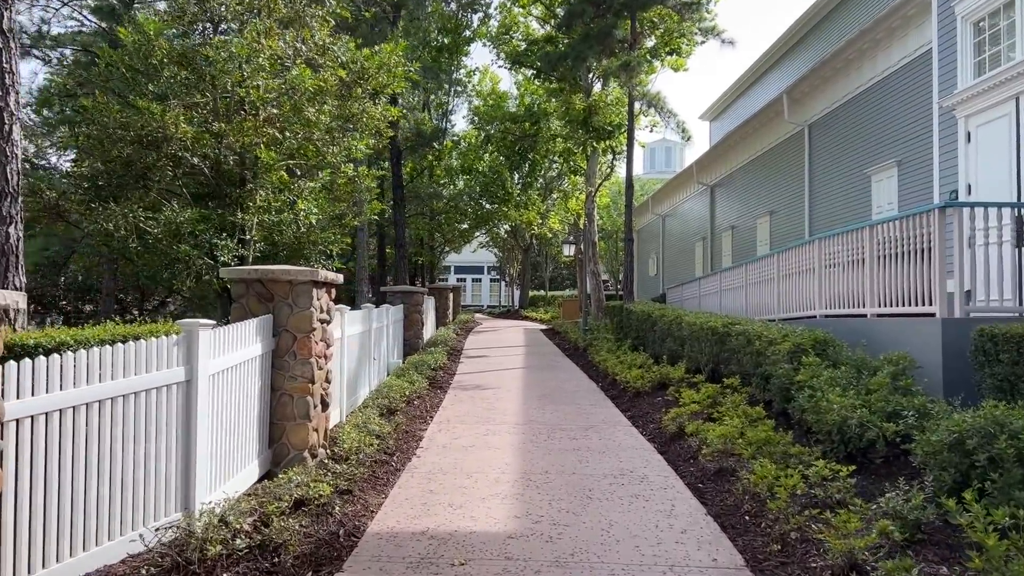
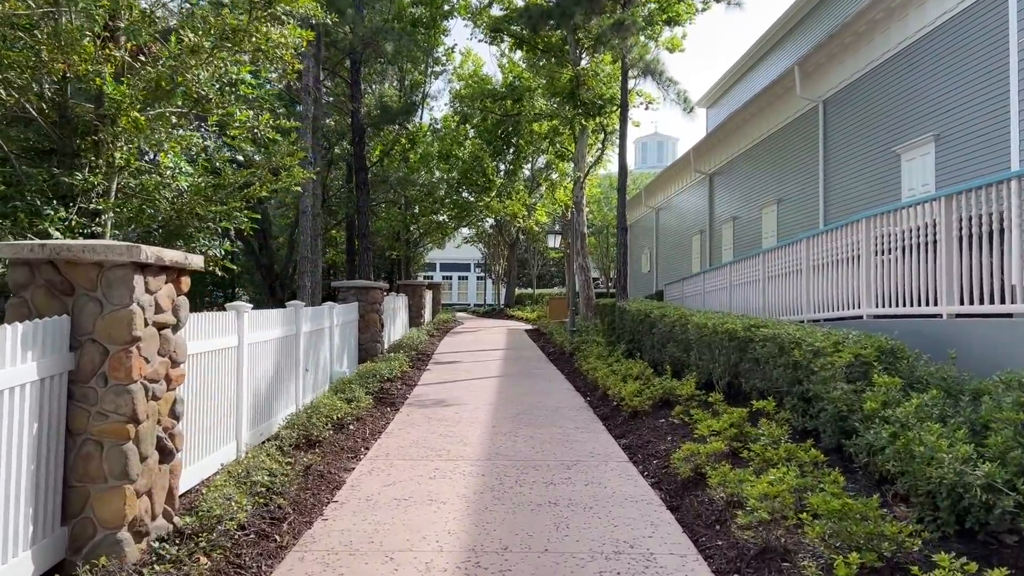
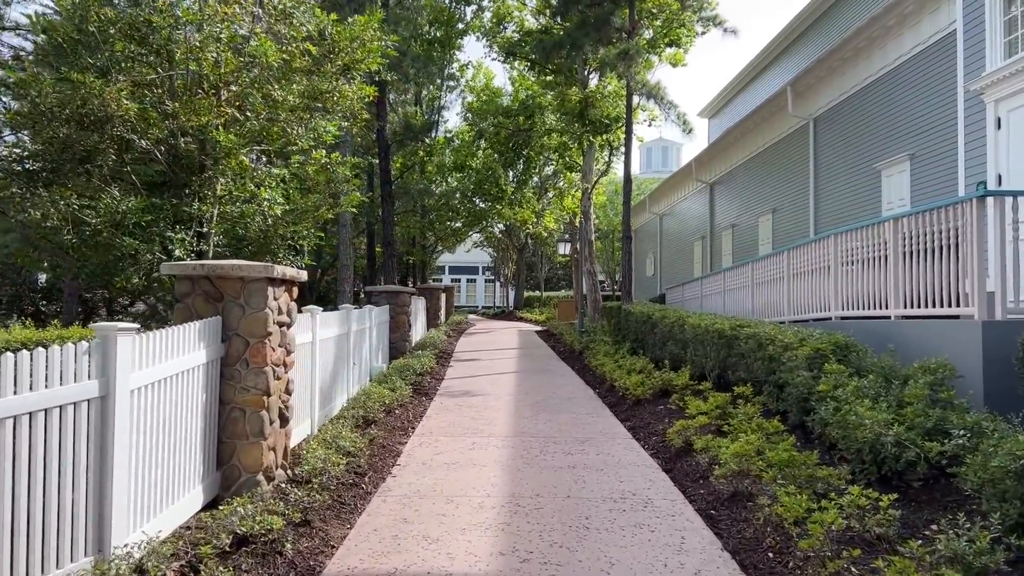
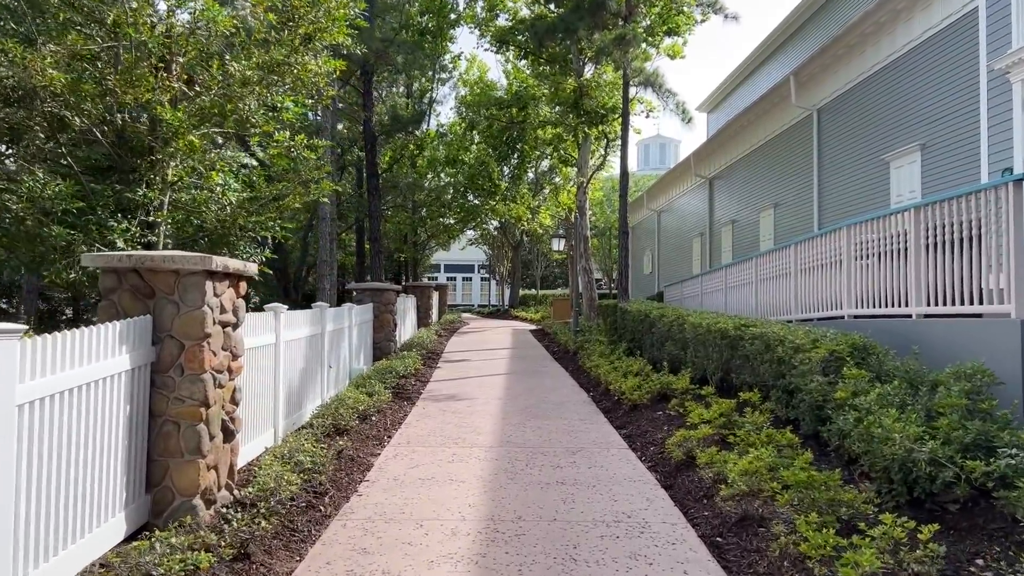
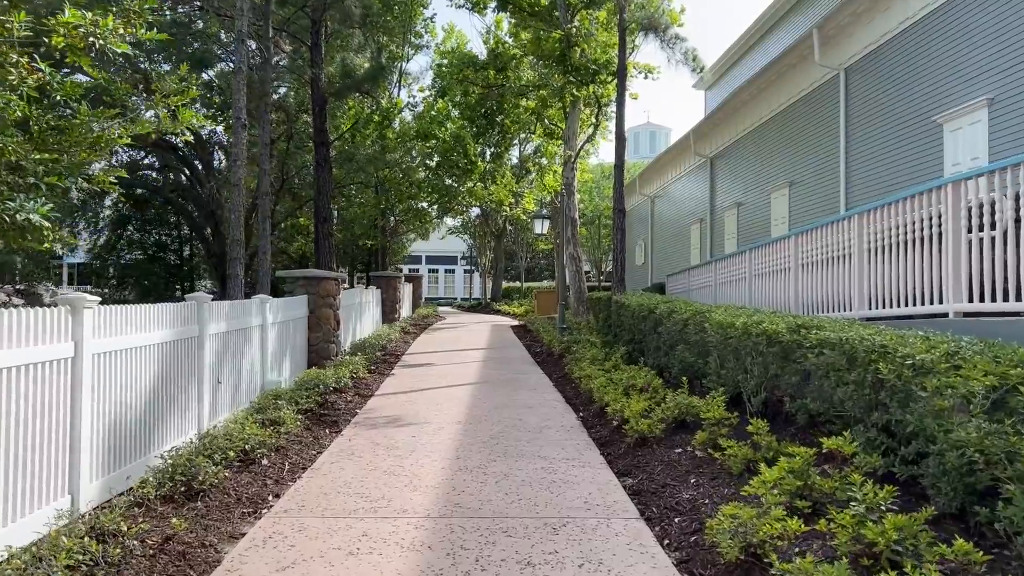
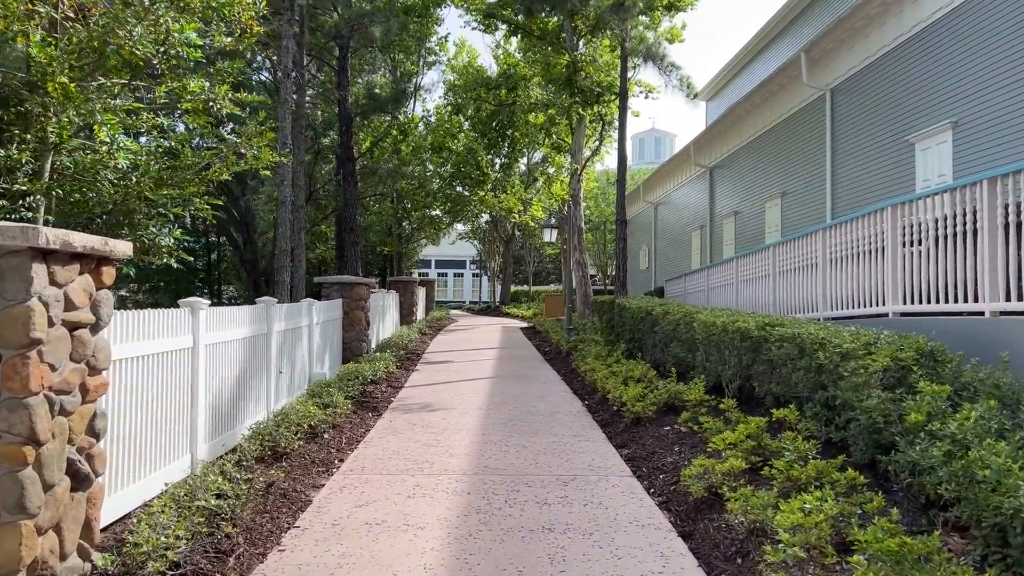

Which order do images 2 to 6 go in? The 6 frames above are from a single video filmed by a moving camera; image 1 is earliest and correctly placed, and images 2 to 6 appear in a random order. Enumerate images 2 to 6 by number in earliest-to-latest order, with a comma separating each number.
3, 4, 2, 6, 5
